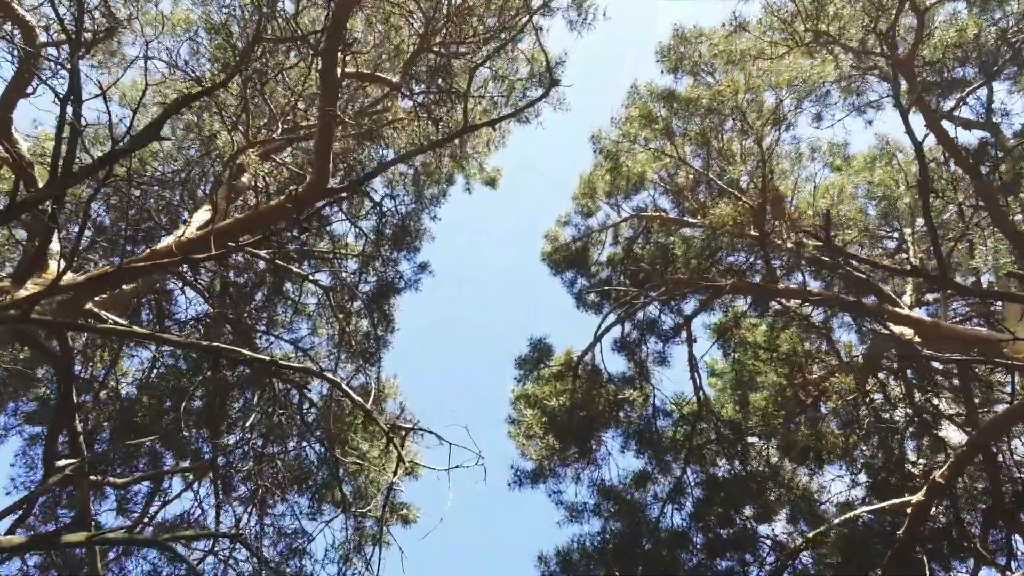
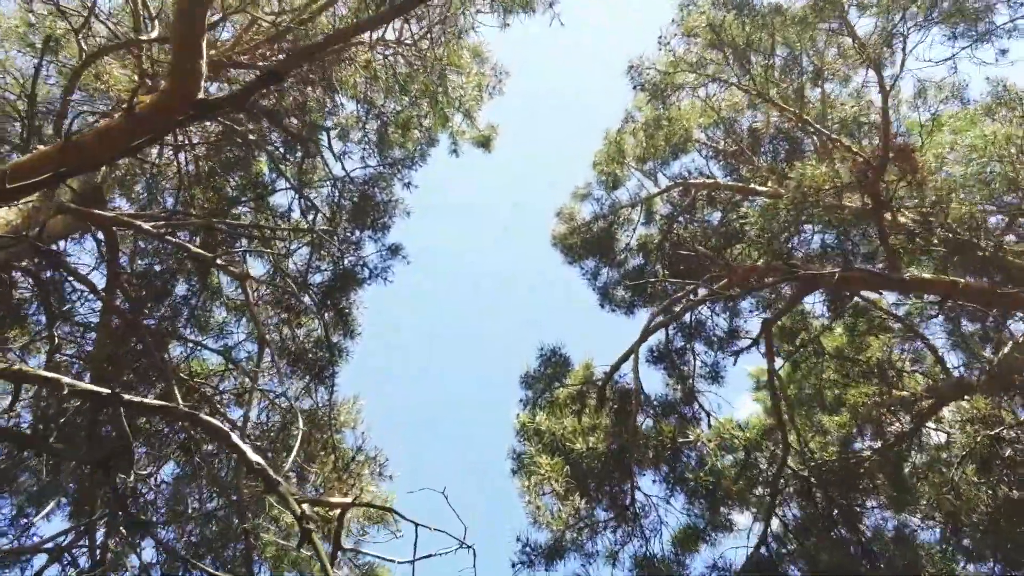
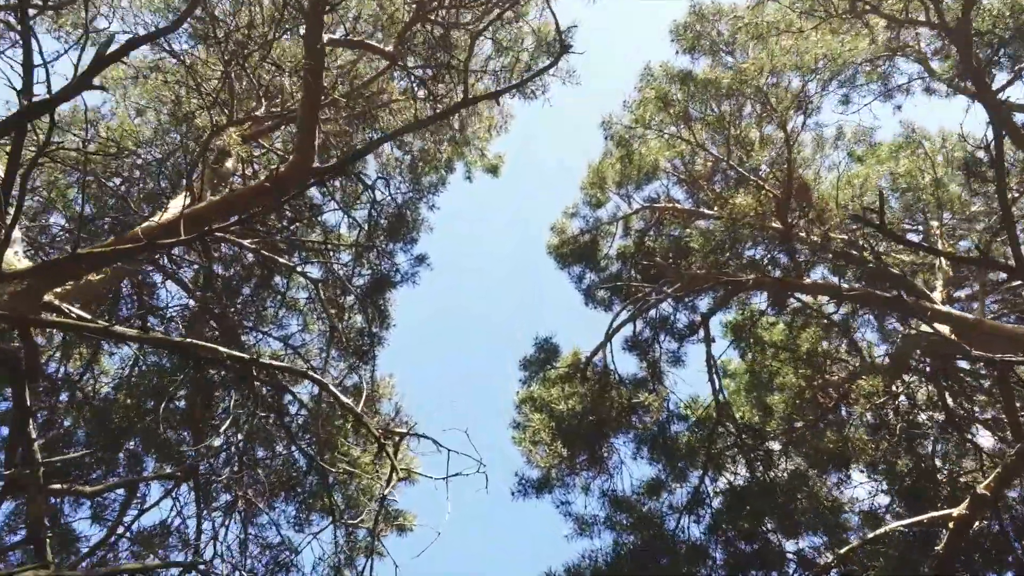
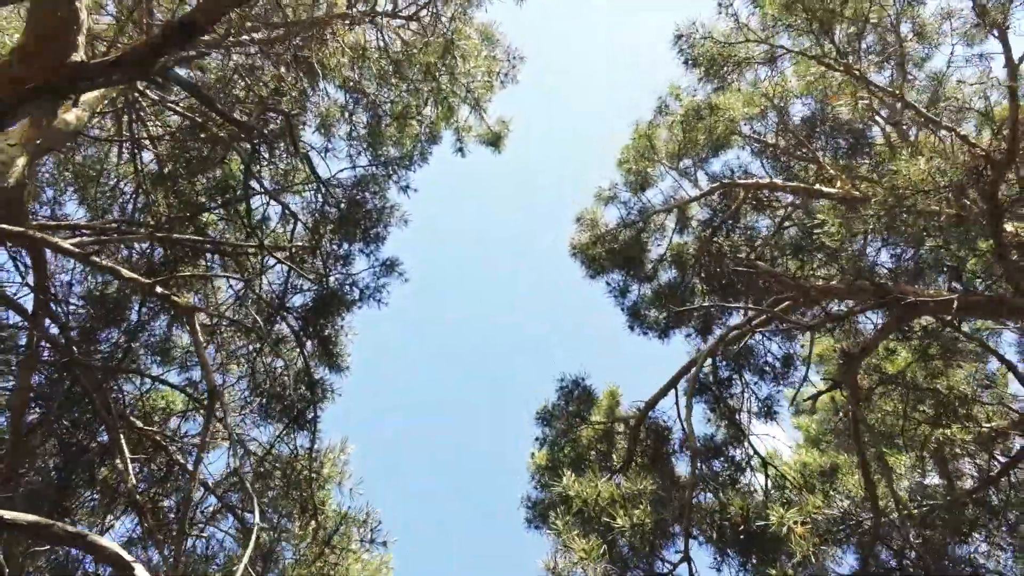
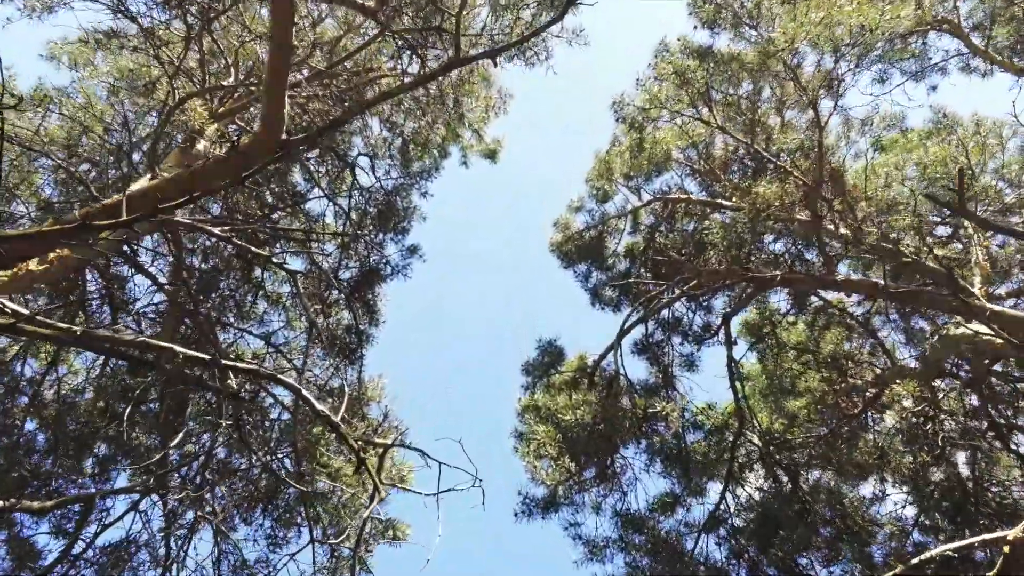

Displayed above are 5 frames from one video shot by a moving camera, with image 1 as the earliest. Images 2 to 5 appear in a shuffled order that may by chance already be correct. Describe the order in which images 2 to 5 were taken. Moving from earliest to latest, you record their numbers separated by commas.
3, 5, 2, 4
